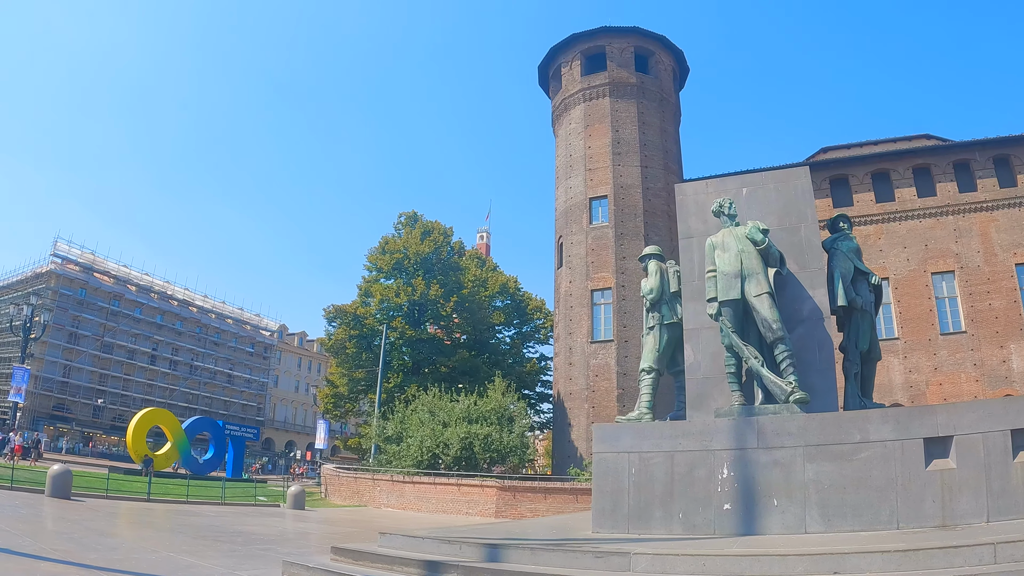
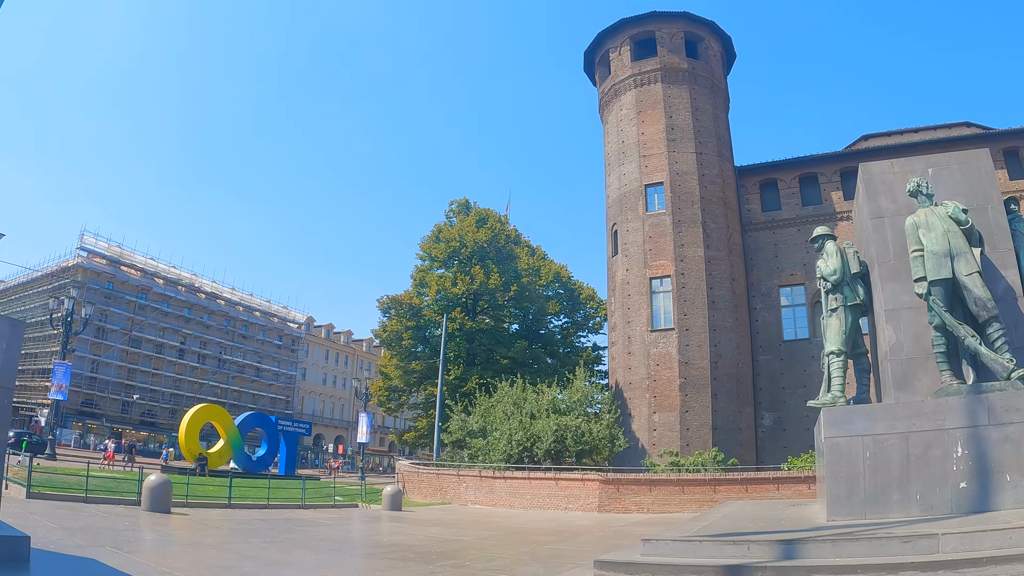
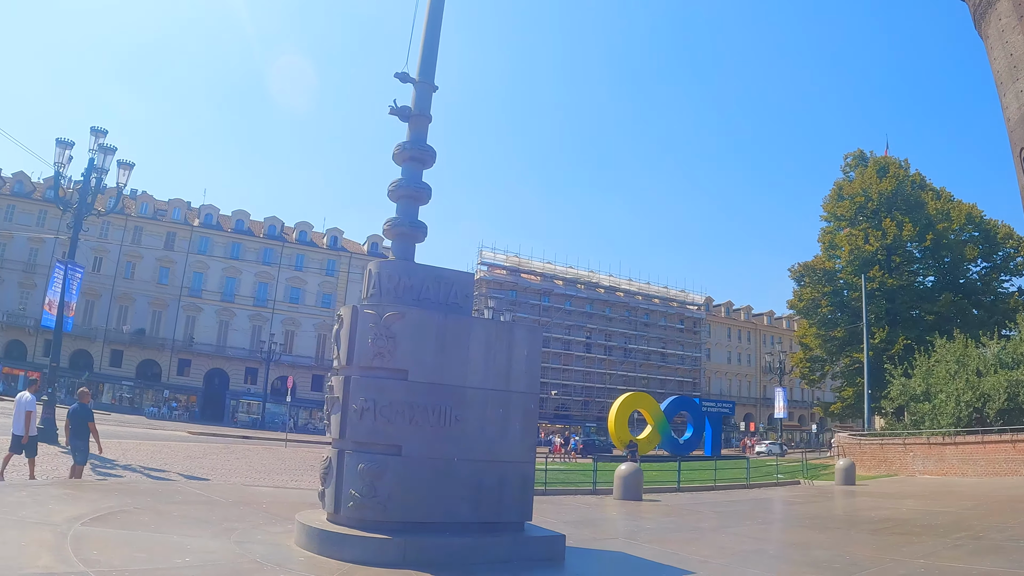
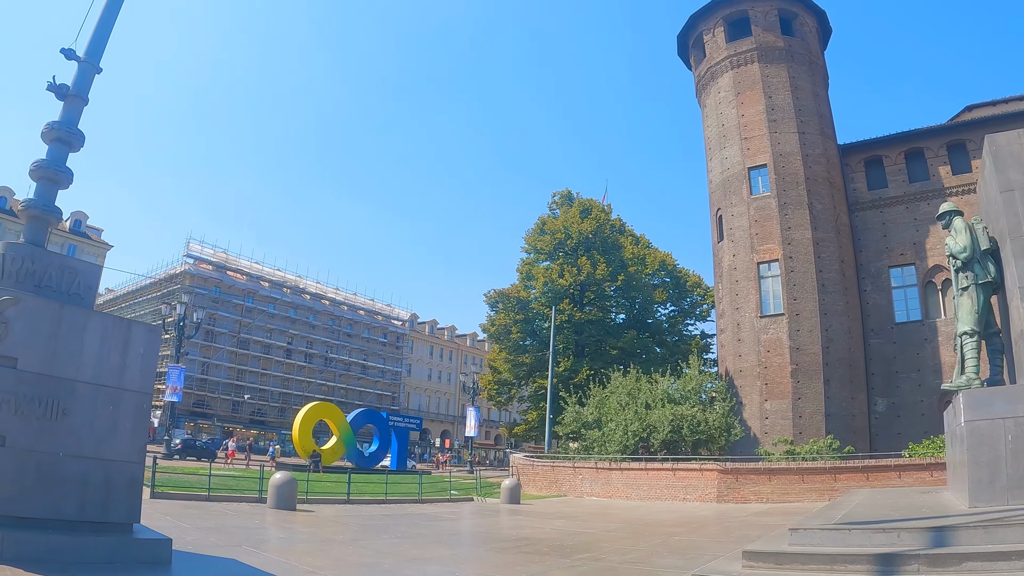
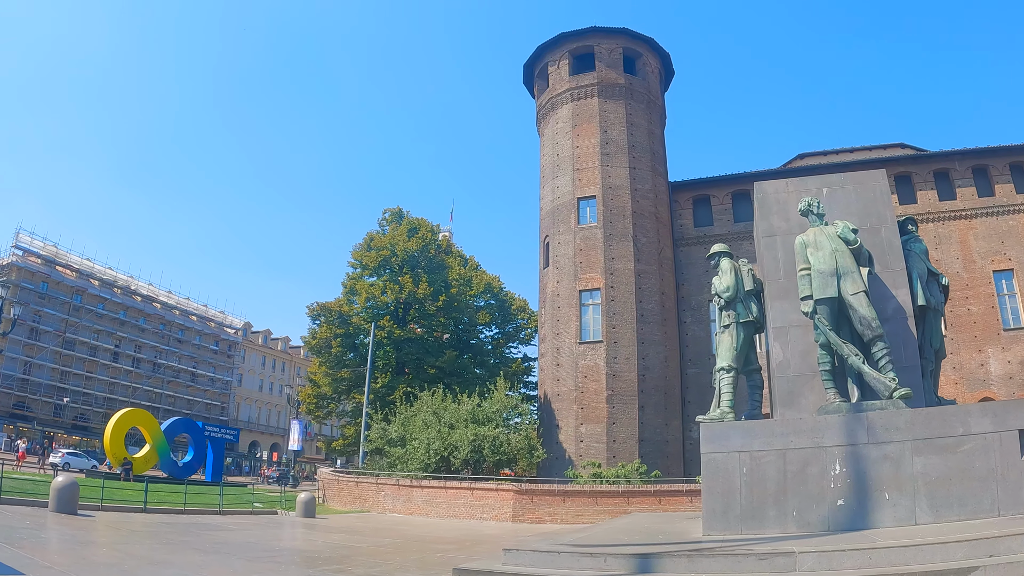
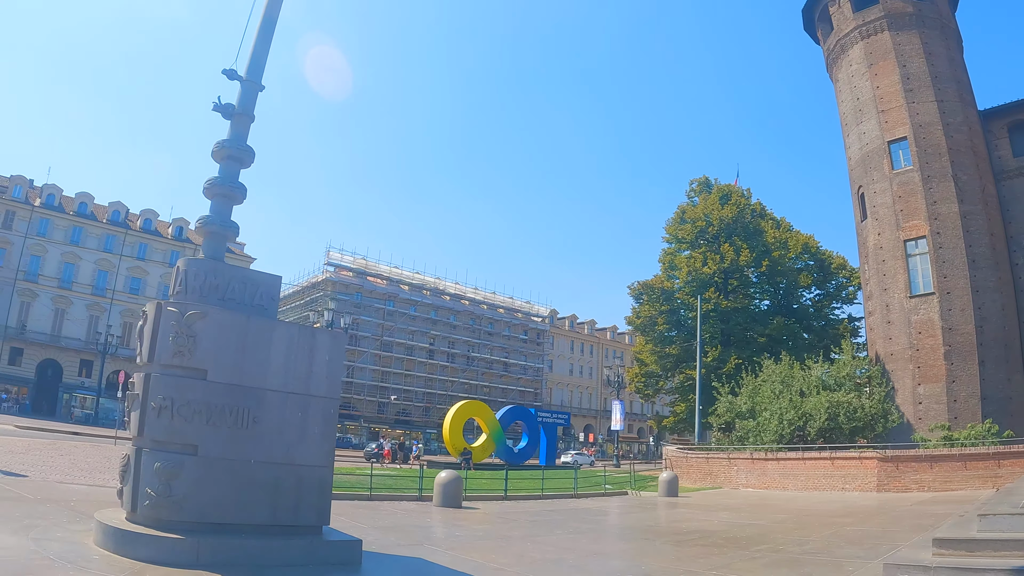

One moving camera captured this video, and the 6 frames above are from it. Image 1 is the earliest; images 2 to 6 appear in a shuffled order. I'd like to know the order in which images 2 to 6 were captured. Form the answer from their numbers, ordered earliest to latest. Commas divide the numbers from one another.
5, 2, 4, 6, 3
